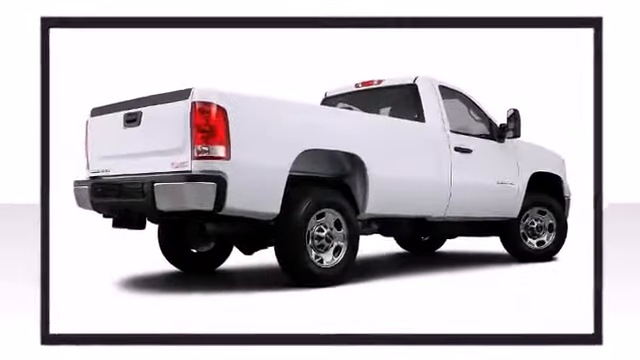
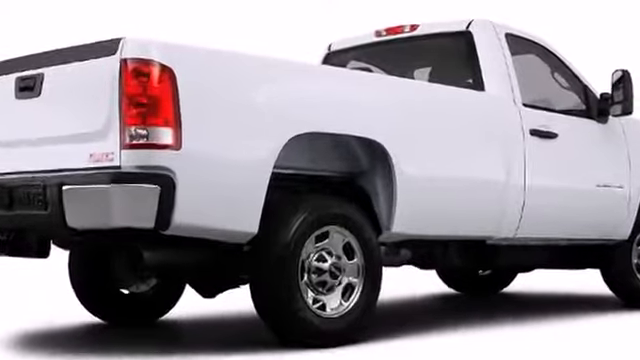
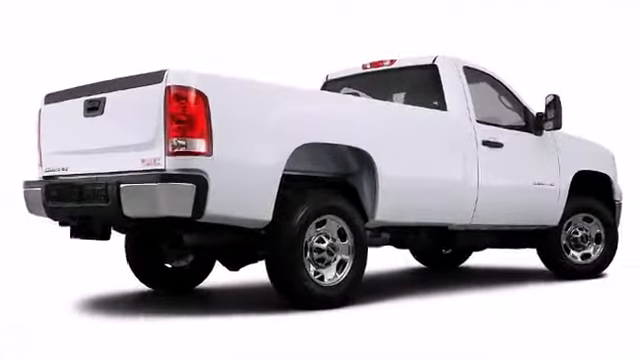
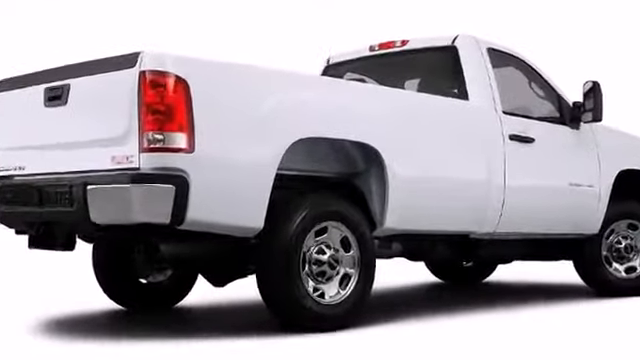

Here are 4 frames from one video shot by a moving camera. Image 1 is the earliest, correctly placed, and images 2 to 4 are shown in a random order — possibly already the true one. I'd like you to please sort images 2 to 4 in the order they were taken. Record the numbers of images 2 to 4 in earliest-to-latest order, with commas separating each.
3, 4, 2
